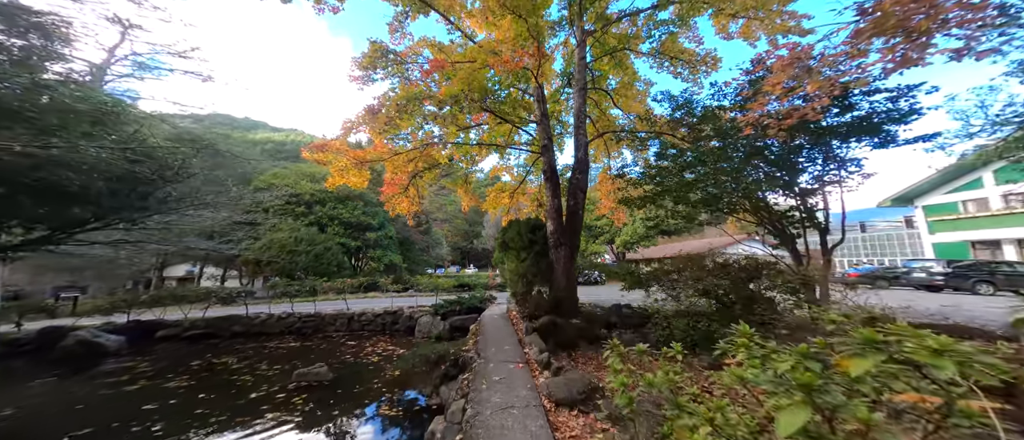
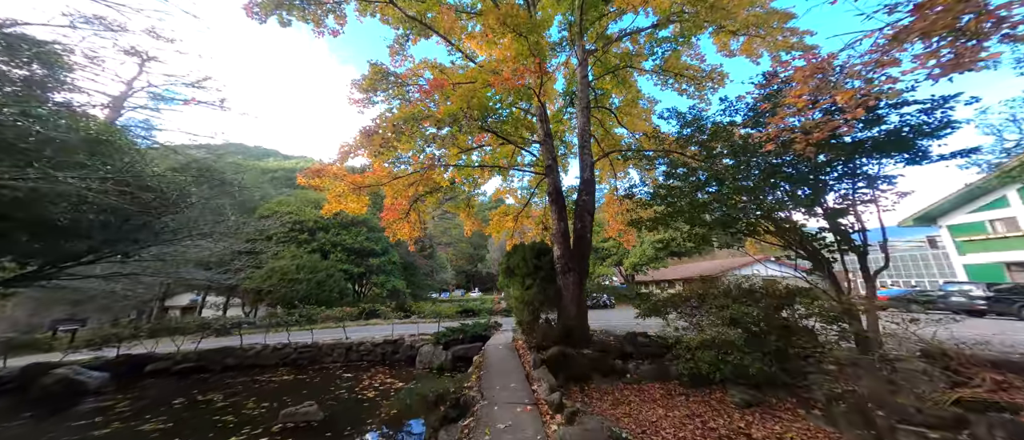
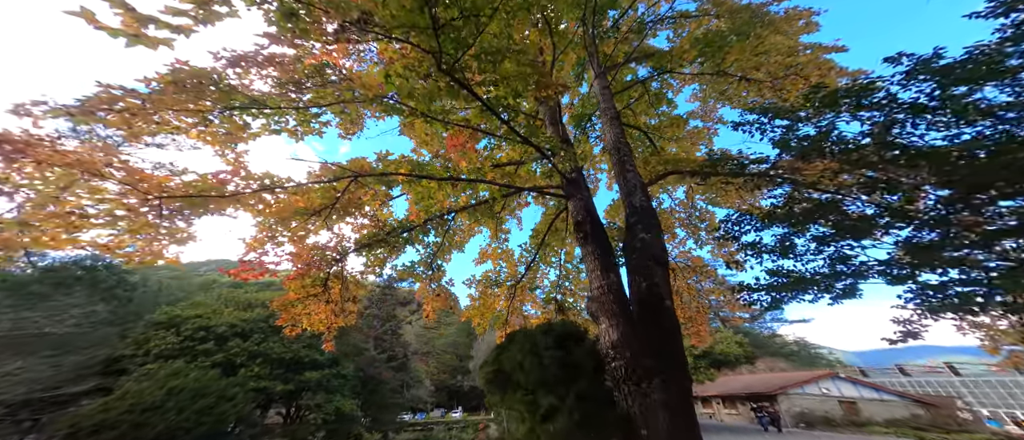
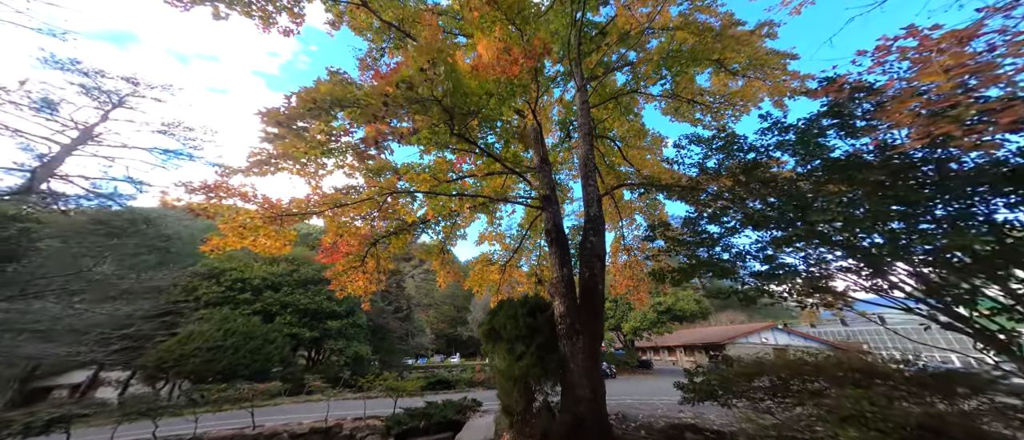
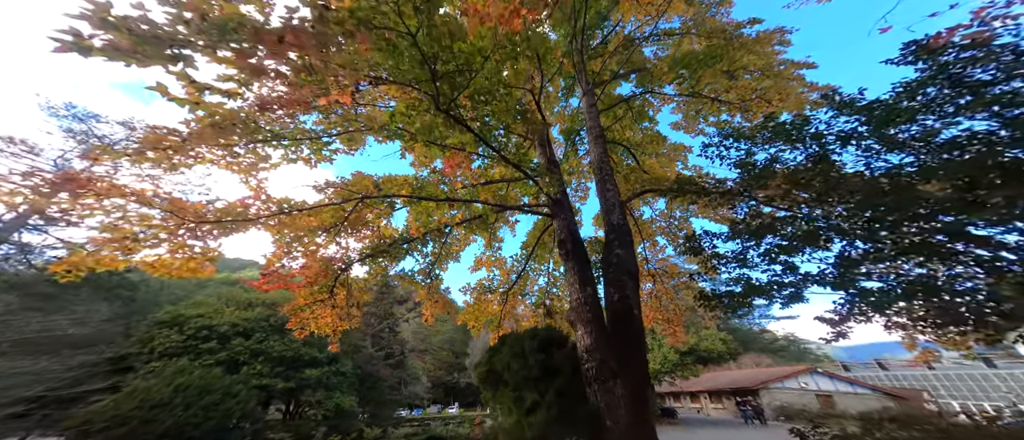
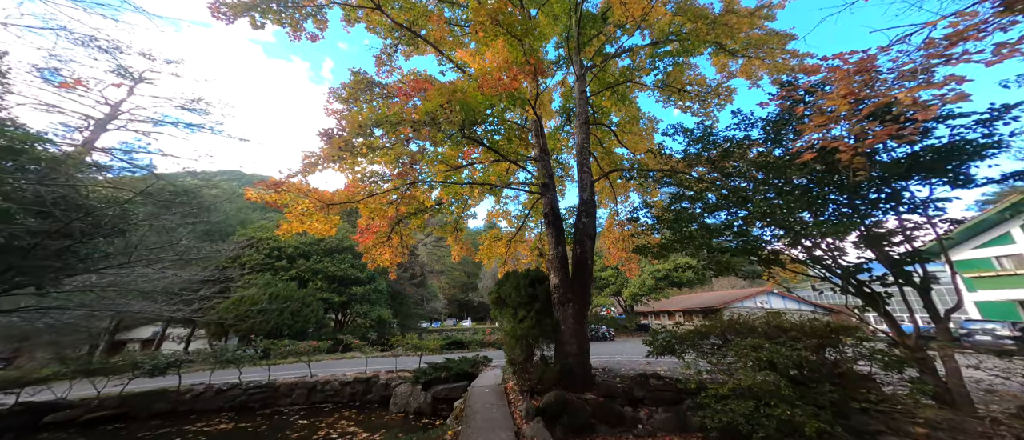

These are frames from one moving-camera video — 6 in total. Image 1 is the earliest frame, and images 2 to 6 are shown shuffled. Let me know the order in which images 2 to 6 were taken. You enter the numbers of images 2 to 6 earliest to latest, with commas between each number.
2, 6, 4, 5, 3
